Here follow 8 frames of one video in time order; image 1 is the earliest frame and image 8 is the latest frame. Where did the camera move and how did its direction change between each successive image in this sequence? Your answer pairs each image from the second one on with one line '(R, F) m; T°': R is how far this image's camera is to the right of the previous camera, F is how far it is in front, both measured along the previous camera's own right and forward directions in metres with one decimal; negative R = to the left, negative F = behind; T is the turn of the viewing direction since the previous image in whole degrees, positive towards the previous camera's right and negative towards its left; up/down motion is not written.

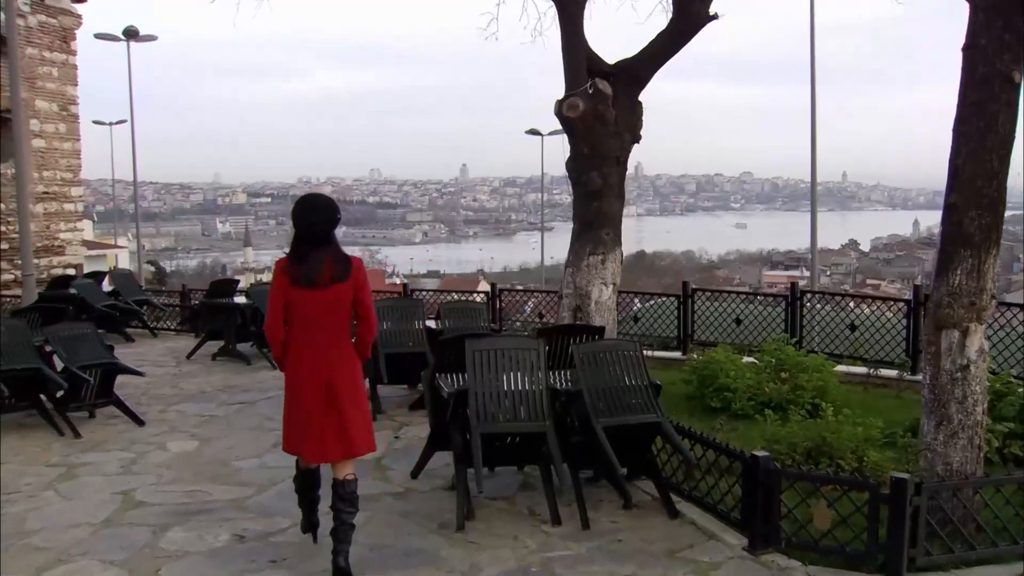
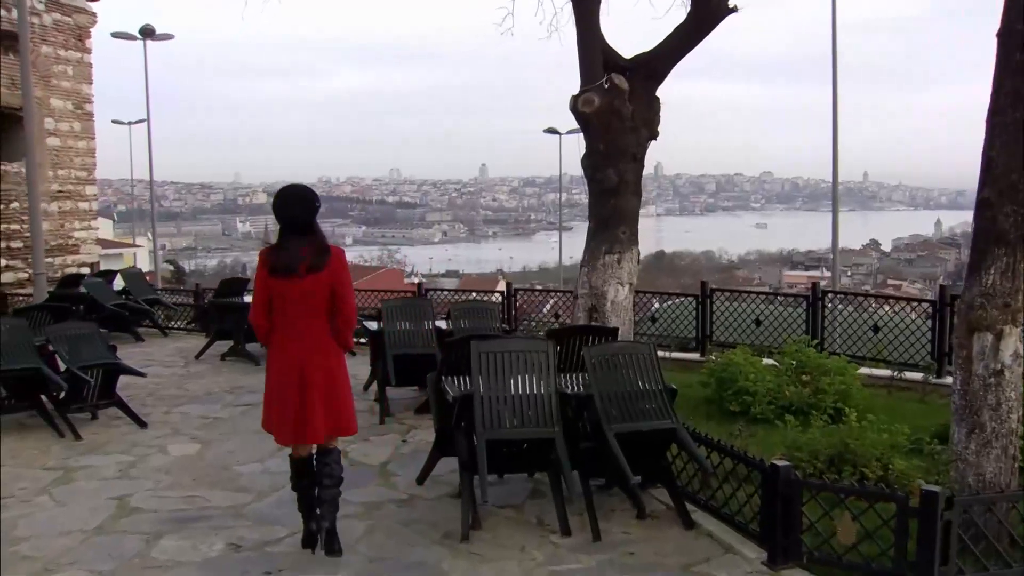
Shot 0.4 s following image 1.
(0.0, +0.2) m; -1°
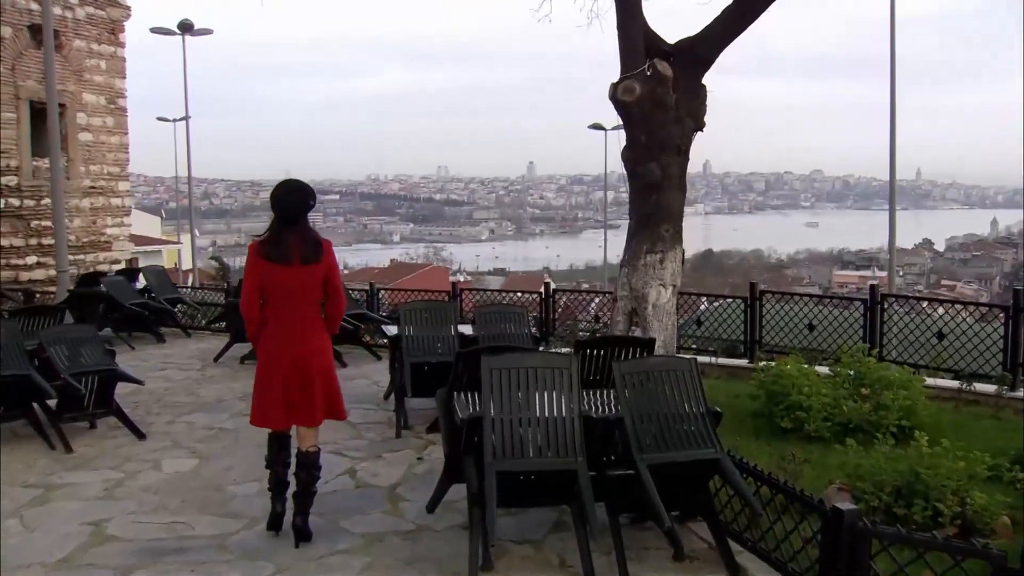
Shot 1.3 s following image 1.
(+0.1, +0.5) m; -3°
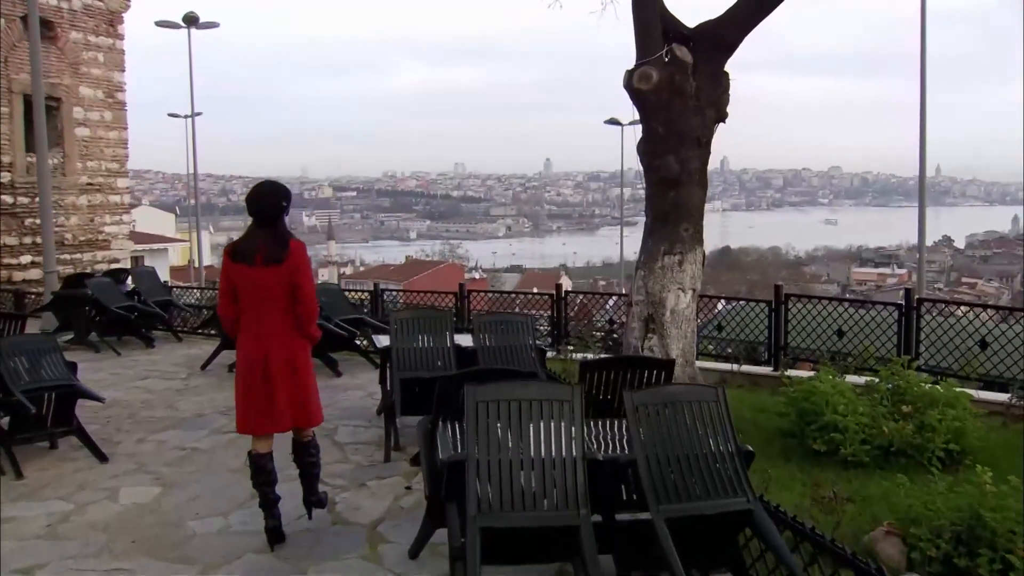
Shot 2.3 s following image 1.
(+0.1, +0.5) m; -1°
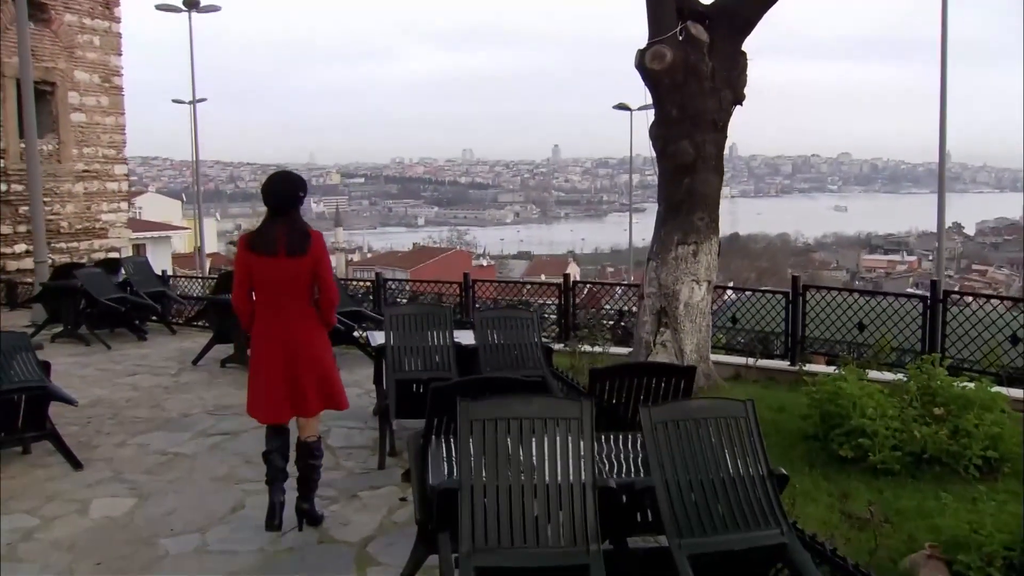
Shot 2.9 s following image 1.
(0.0, +0.3) m; 0°
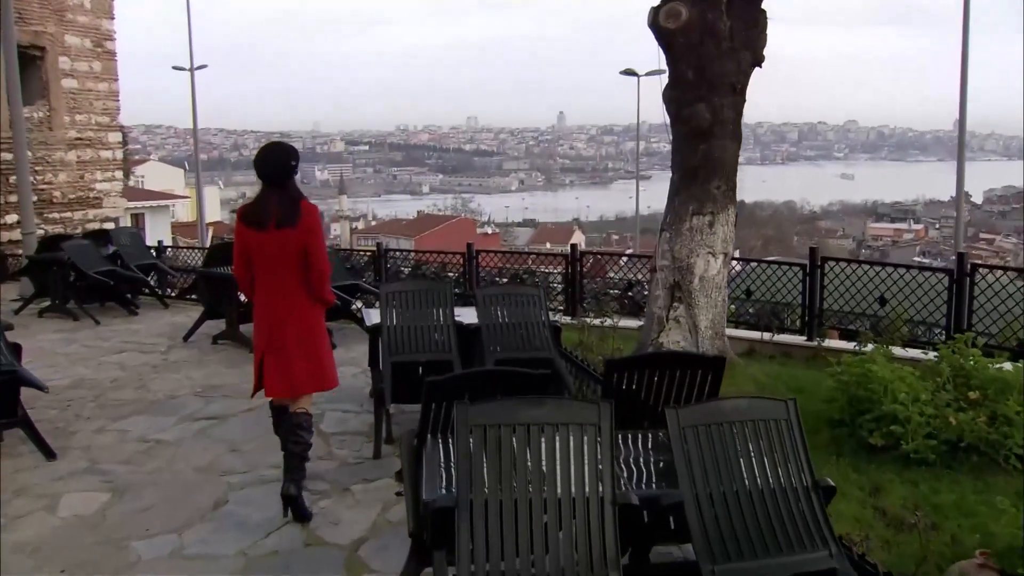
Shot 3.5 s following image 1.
(0.0, +0.3) m; 0°
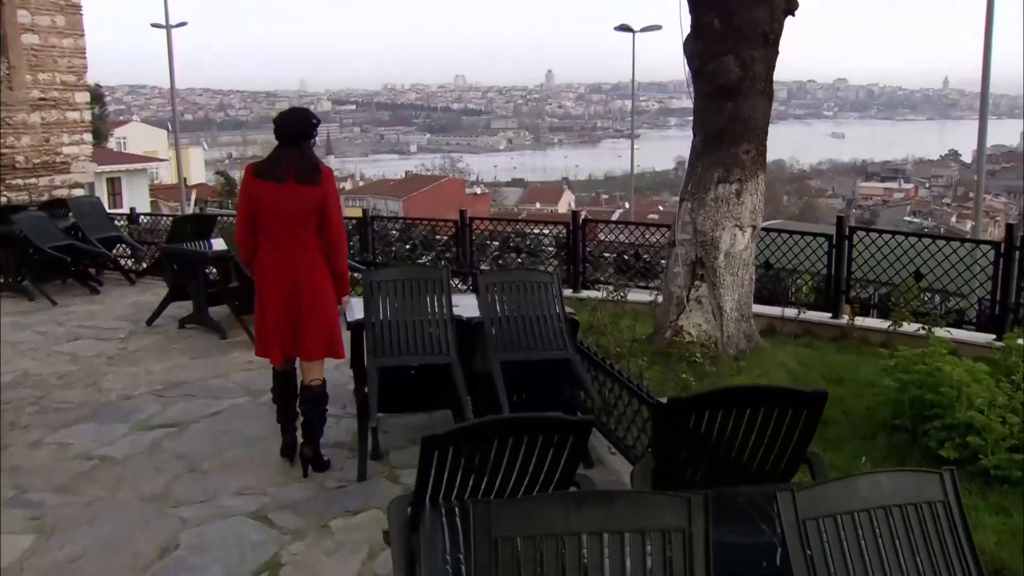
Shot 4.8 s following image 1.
(-0.1, +0.7) m; +1°
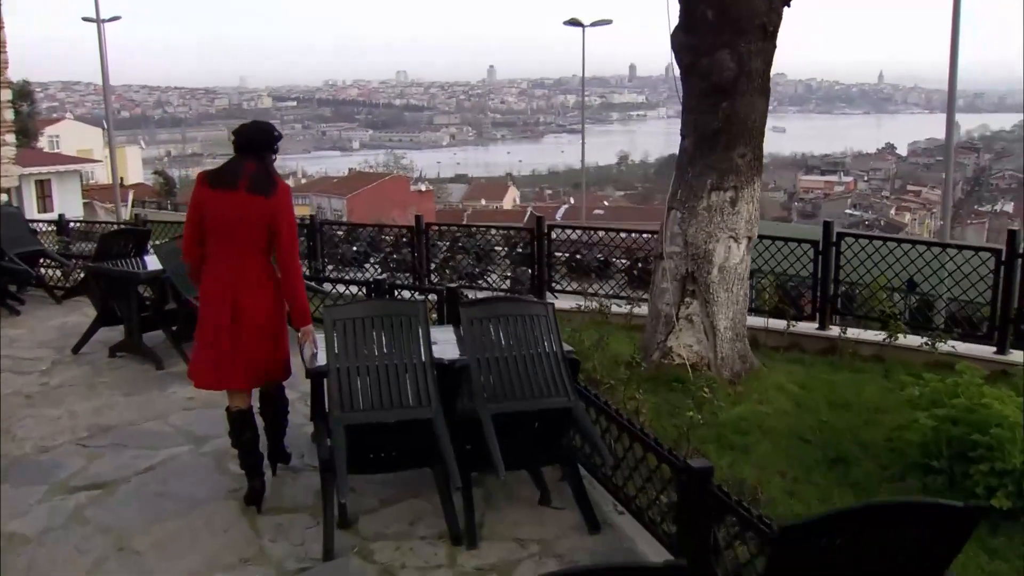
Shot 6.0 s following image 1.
(-0.1, +0.6) m; +3°
